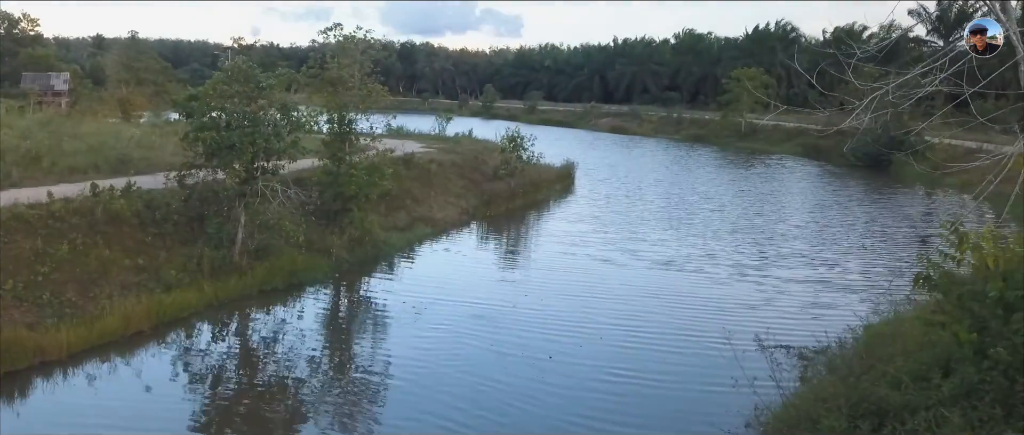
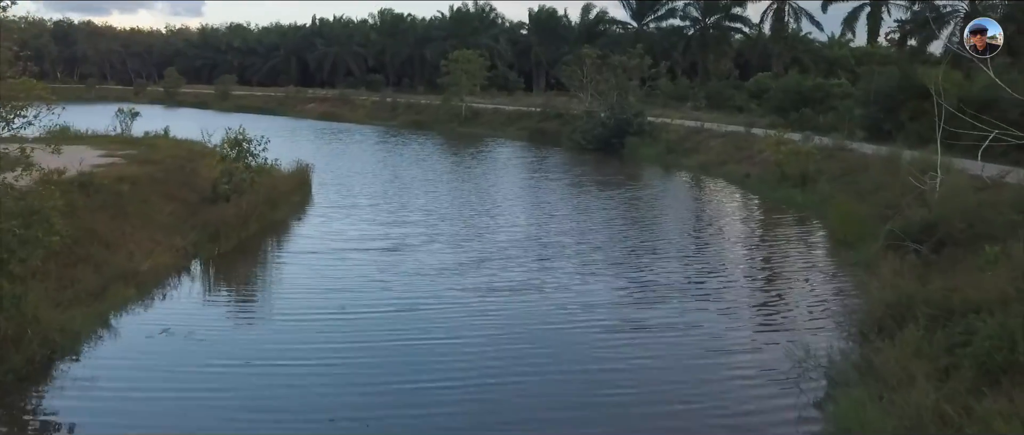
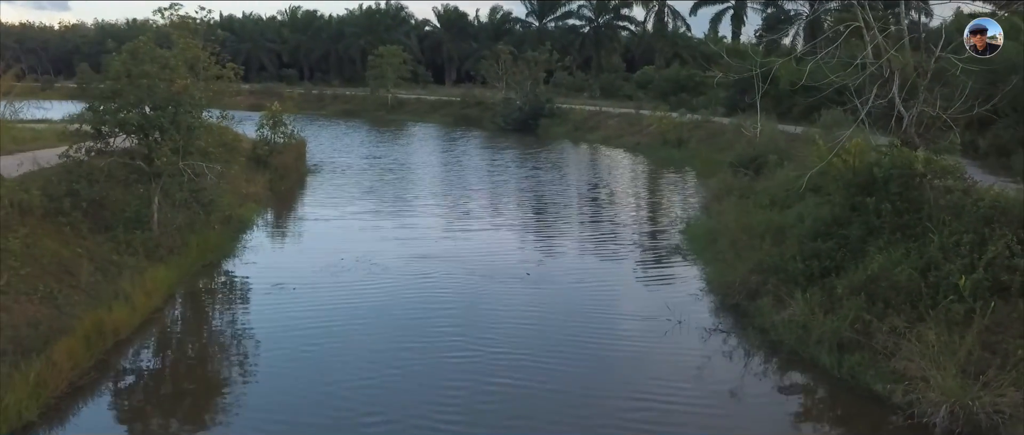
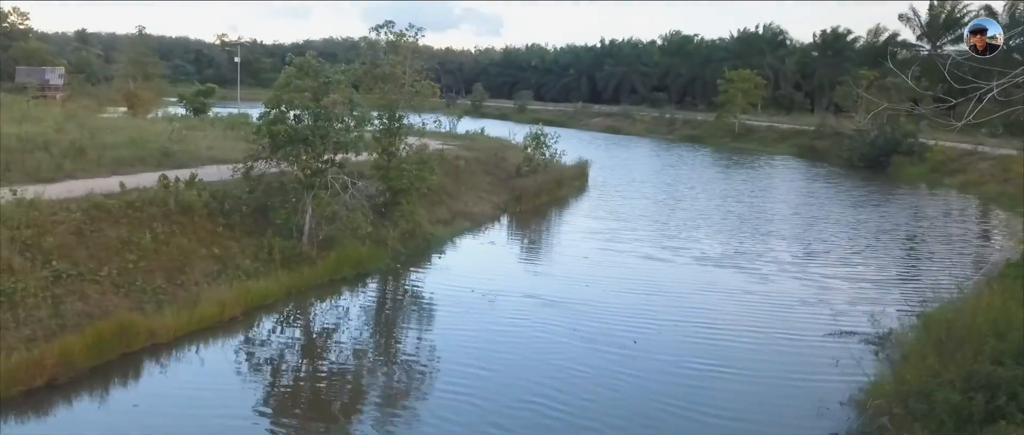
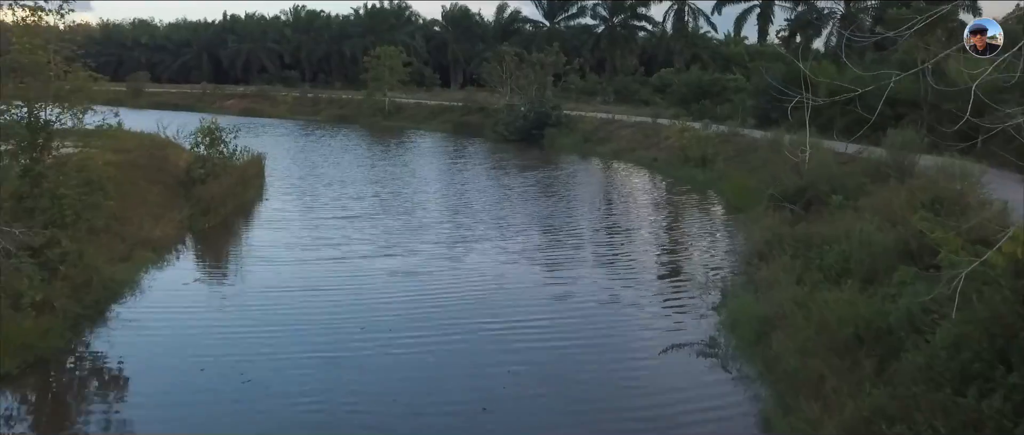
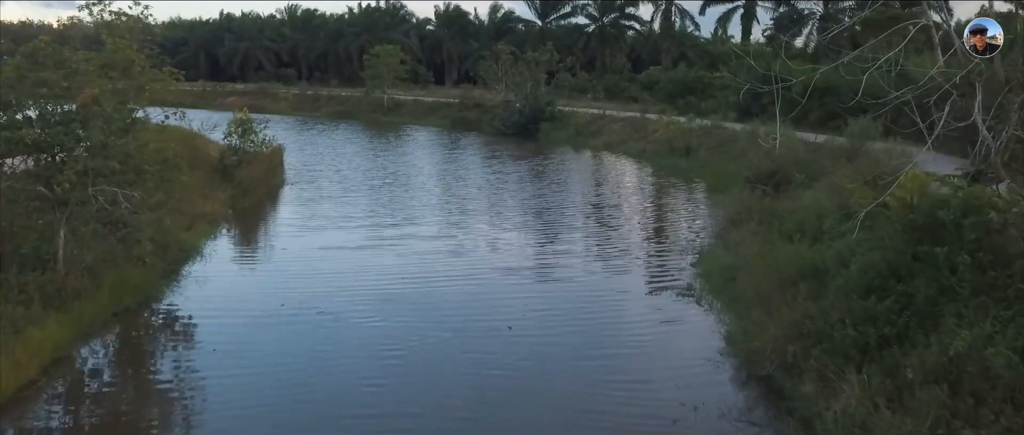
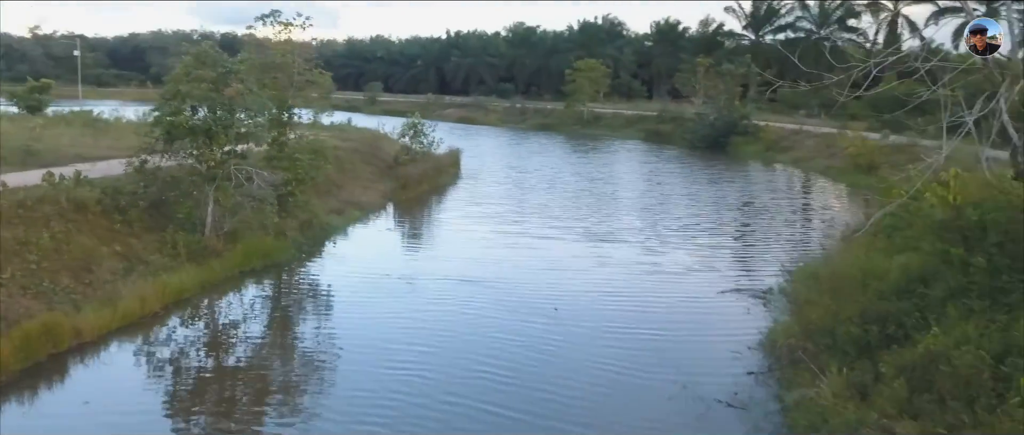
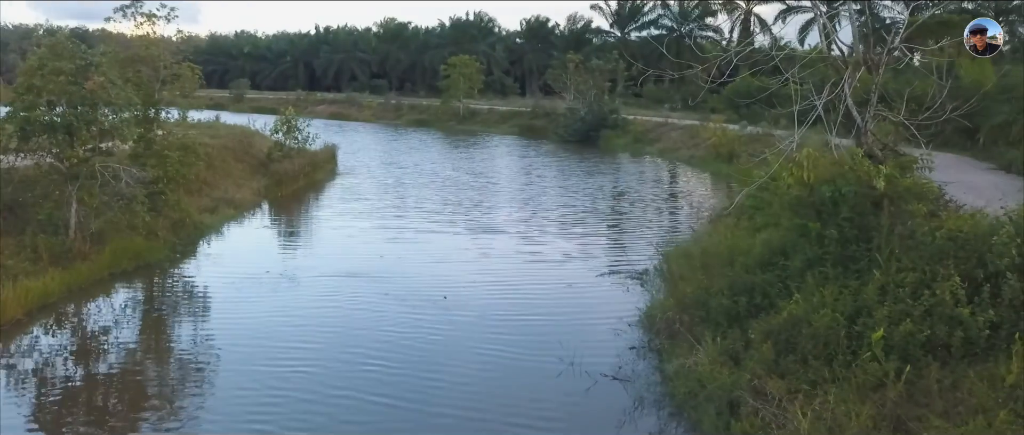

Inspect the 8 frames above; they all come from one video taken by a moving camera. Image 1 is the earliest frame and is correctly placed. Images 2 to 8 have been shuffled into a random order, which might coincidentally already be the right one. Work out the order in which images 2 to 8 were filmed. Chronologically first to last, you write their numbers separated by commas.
4, 7, 8, 3, 6, 5, 2
